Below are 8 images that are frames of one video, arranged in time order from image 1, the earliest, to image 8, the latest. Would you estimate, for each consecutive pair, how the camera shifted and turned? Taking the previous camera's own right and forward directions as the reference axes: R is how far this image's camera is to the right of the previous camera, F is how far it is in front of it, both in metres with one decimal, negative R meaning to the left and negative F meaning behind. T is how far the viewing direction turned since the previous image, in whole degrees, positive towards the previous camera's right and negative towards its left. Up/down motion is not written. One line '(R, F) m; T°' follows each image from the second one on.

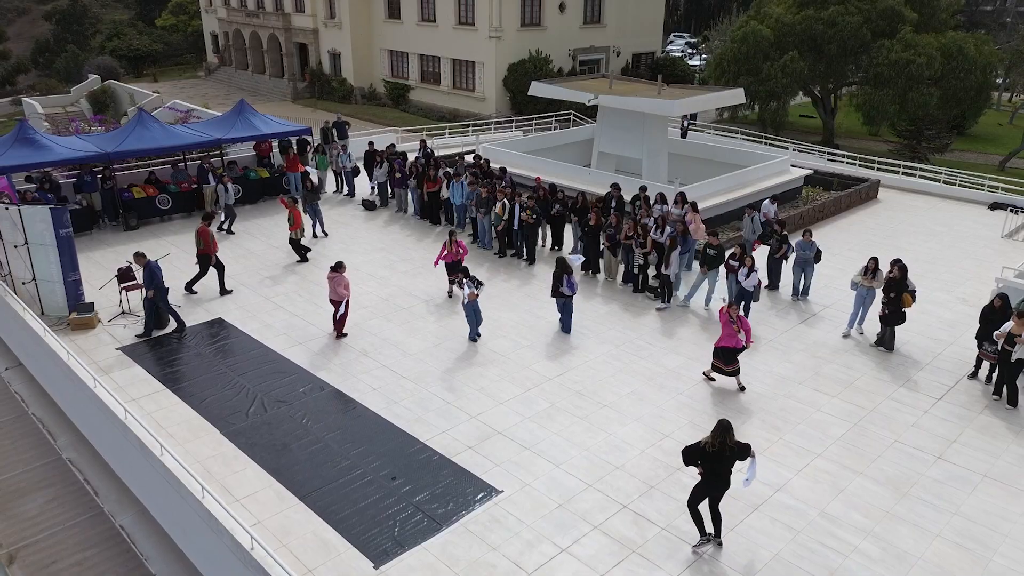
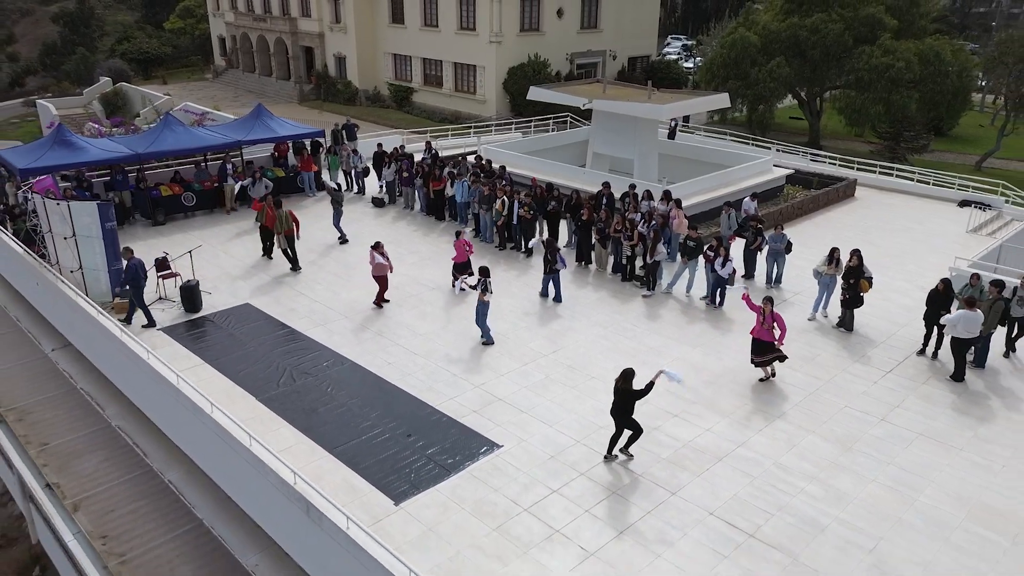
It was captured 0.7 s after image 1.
(0.0, -1.1) m; 0°
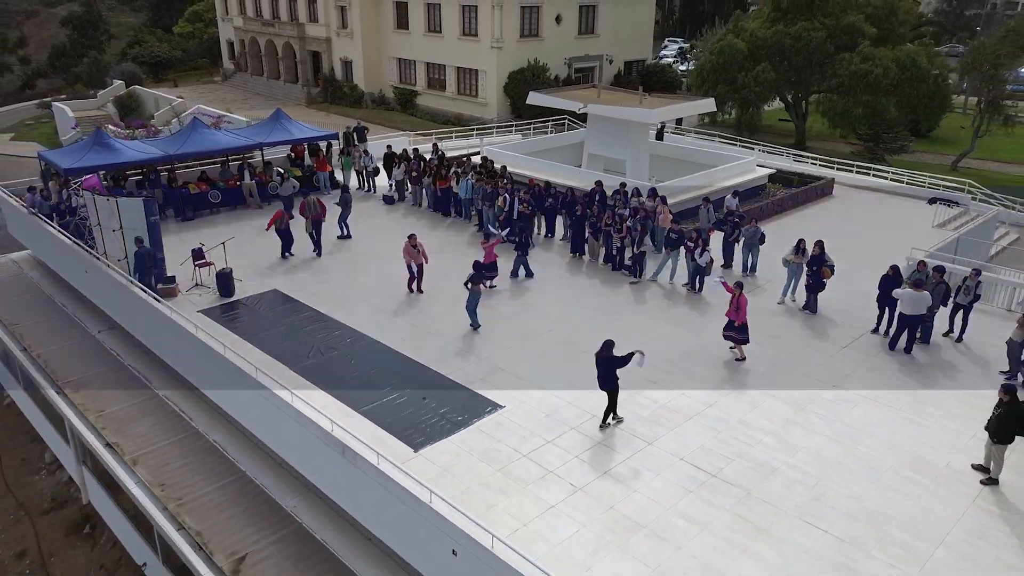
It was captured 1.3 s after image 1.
(0.0, -1.3) m; 0°
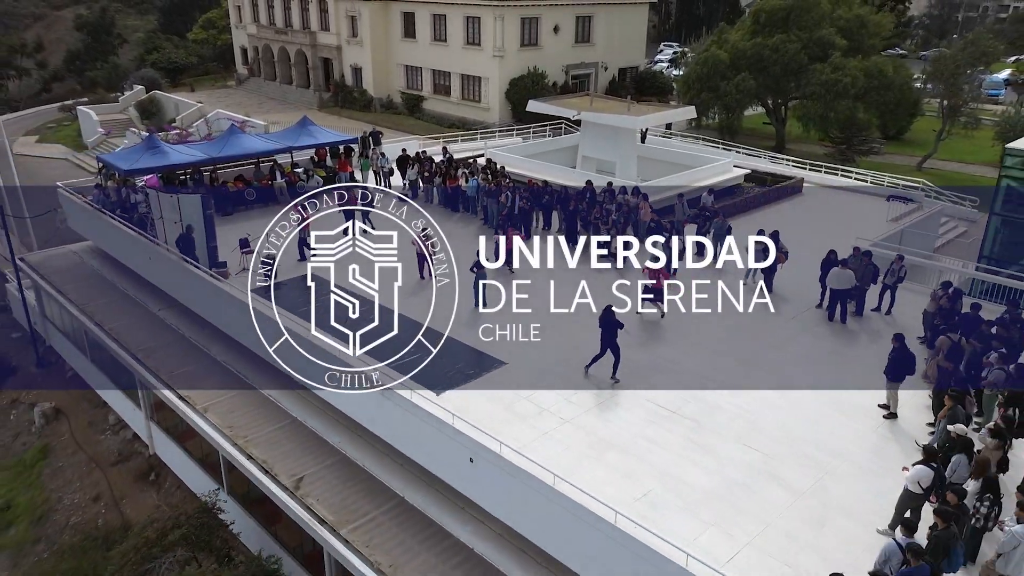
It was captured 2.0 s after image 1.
(0.0, -2.1) m; 0°
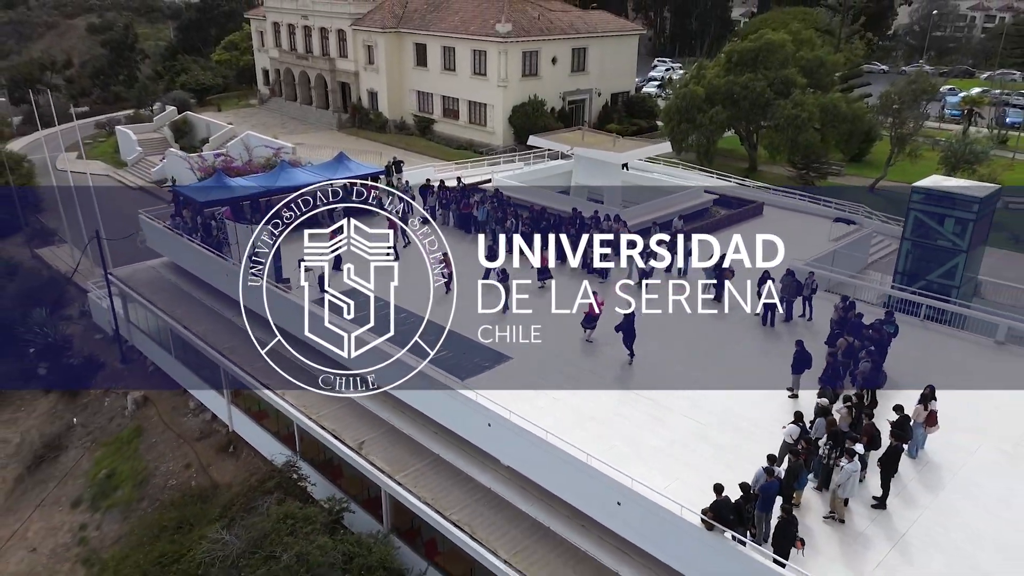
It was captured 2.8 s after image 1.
(-0.1, -3.7) m; 0°
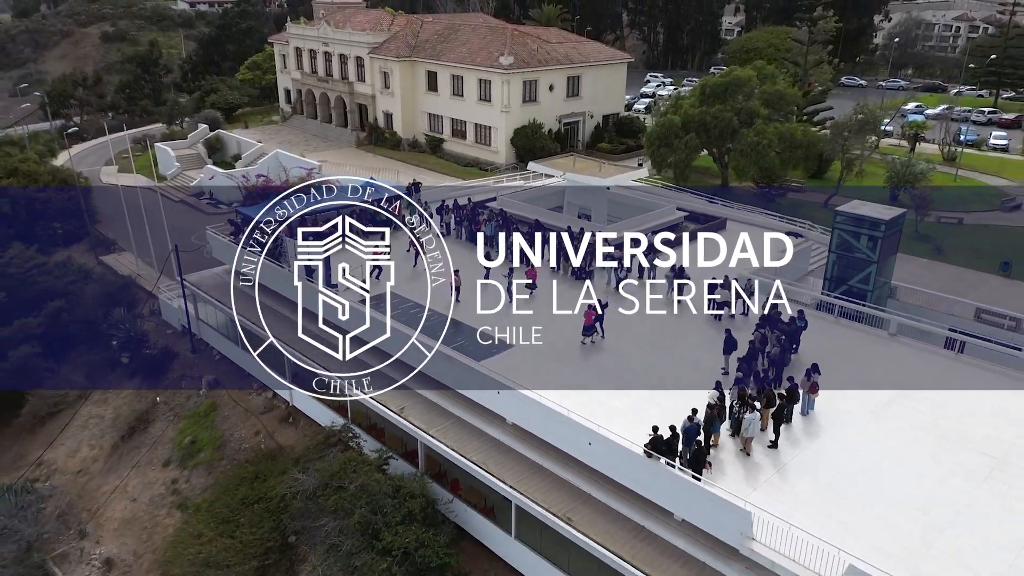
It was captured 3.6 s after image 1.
(-0.1, -4.6) m; 0°
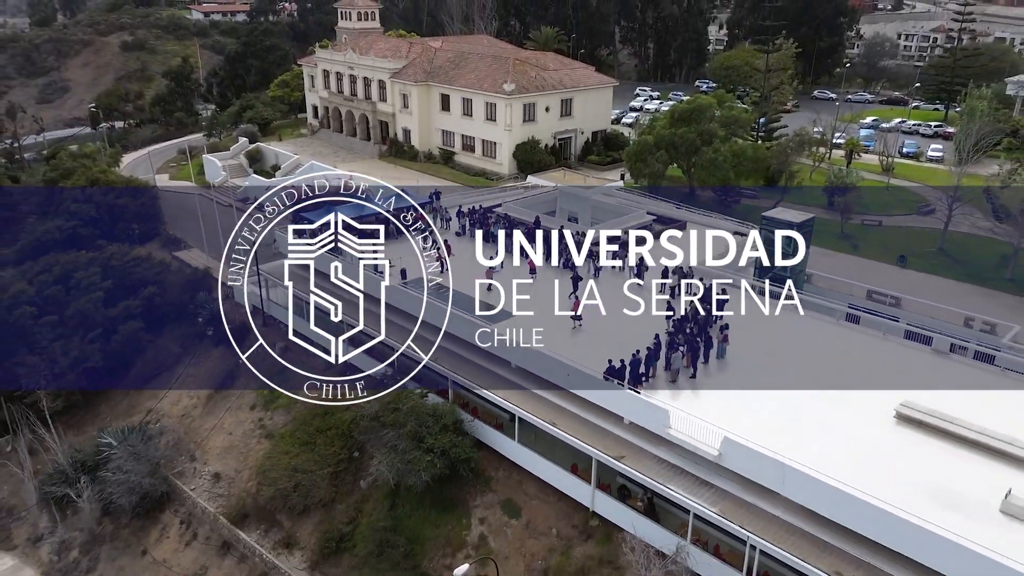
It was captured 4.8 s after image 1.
(-0.1, -7.2) m; 0°
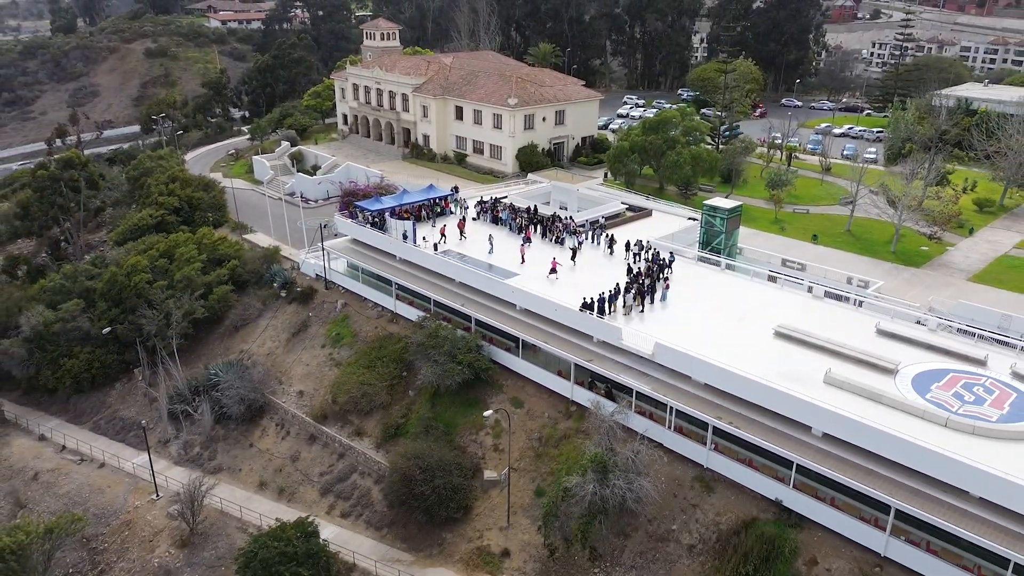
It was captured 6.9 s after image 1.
(-0.3, -10.2) m; 0°
